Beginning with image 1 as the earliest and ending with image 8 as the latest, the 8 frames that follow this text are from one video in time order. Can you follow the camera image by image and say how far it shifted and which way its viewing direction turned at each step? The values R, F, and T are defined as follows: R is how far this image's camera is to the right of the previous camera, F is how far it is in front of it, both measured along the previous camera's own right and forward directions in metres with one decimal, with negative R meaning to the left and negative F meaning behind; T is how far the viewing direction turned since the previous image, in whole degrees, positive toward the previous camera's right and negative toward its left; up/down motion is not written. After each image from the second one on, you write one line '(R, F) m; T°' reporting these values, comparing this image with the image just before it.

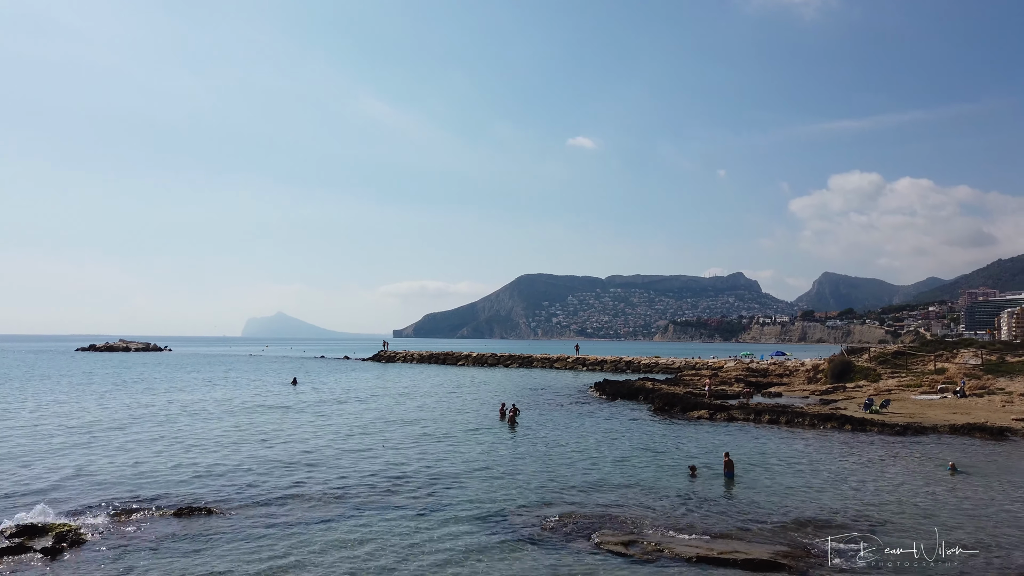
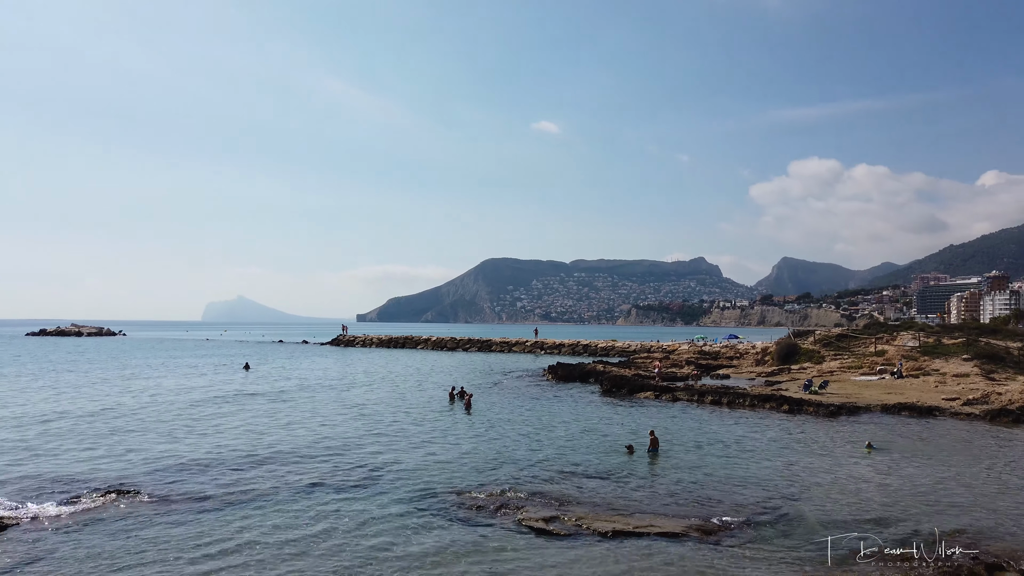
(+0.9, -0.2) m; +2°
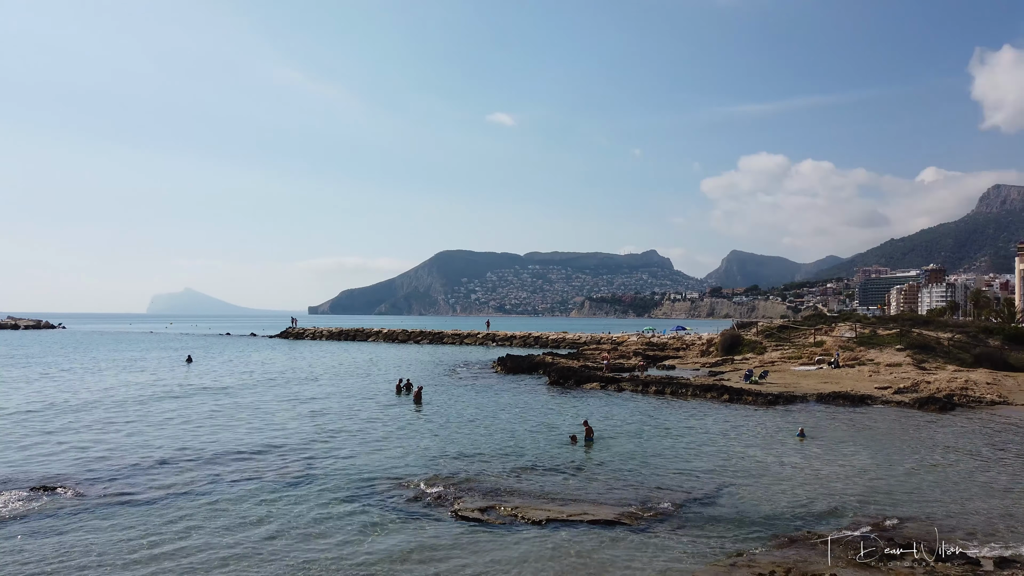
(+0.4, -0.1) m; +3°
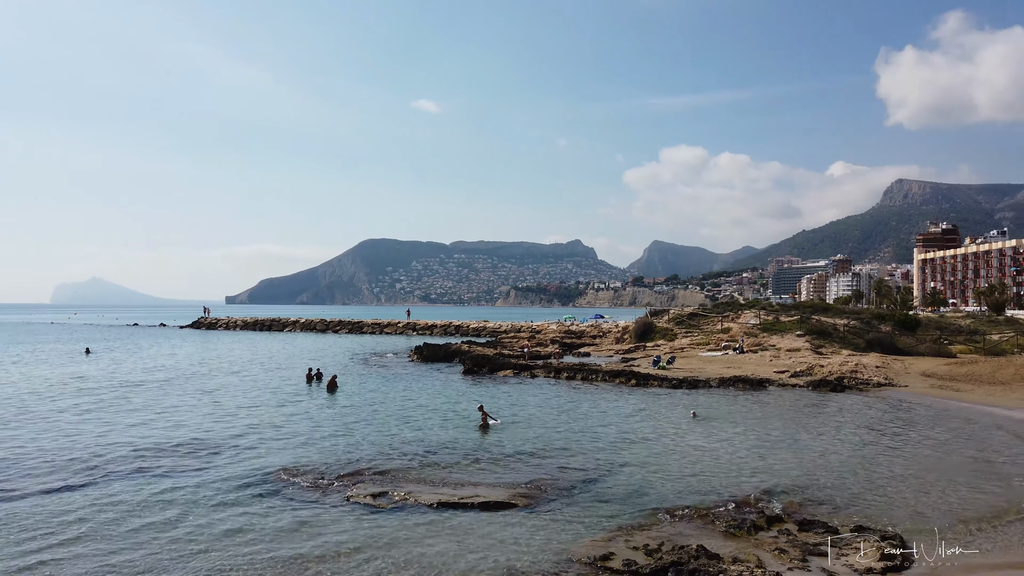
(+0.7, -0.1) m; +5°
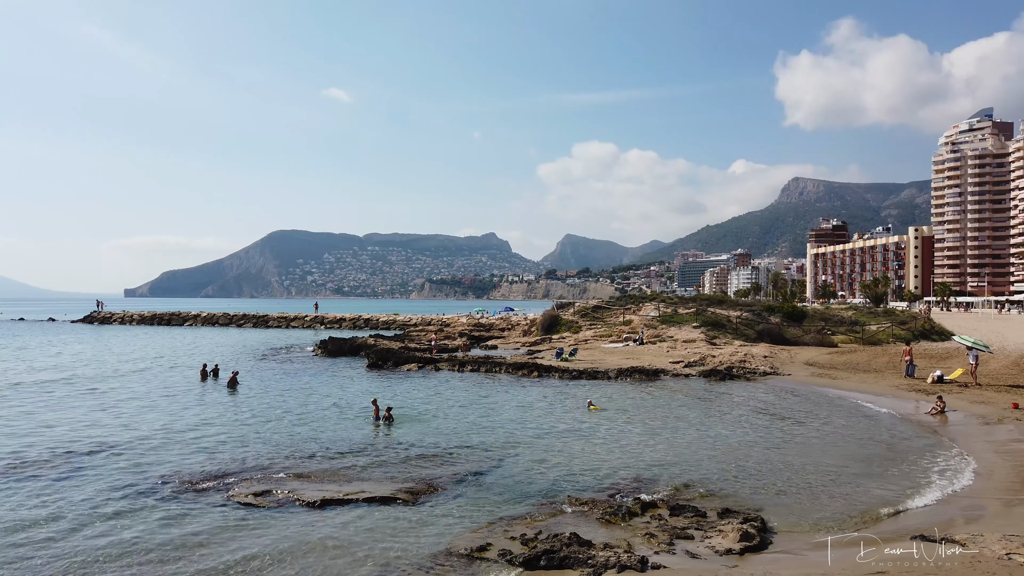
(+0.6, -0.2) m; +6°
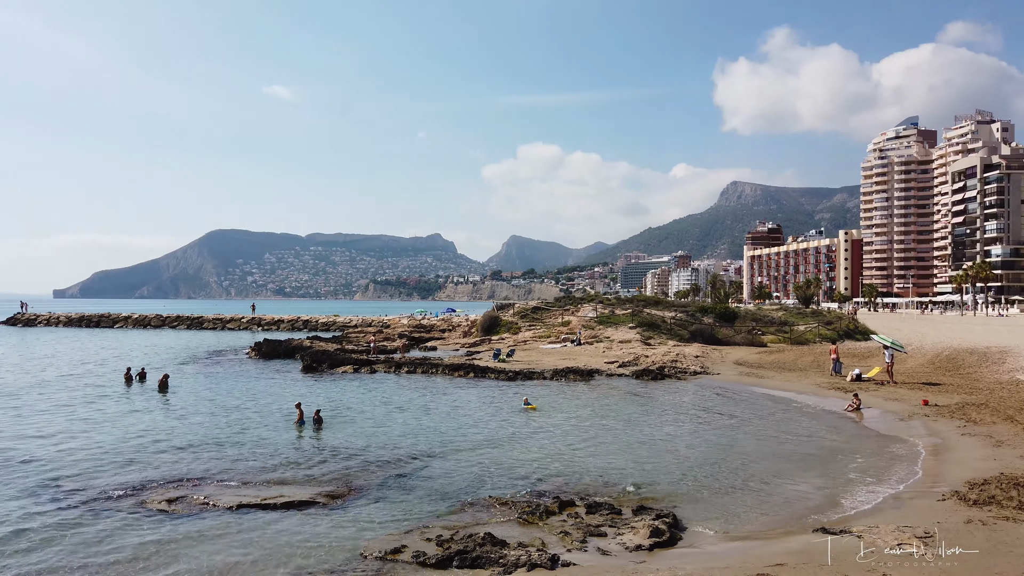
(+0.5, -0.1) m; +4°
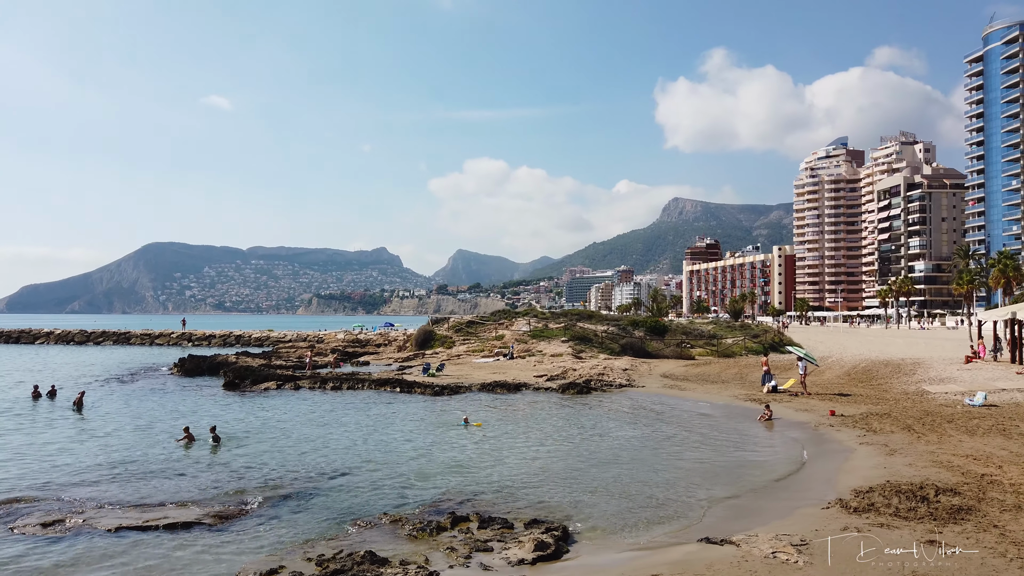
(+1.0, +0.1) m; +4°
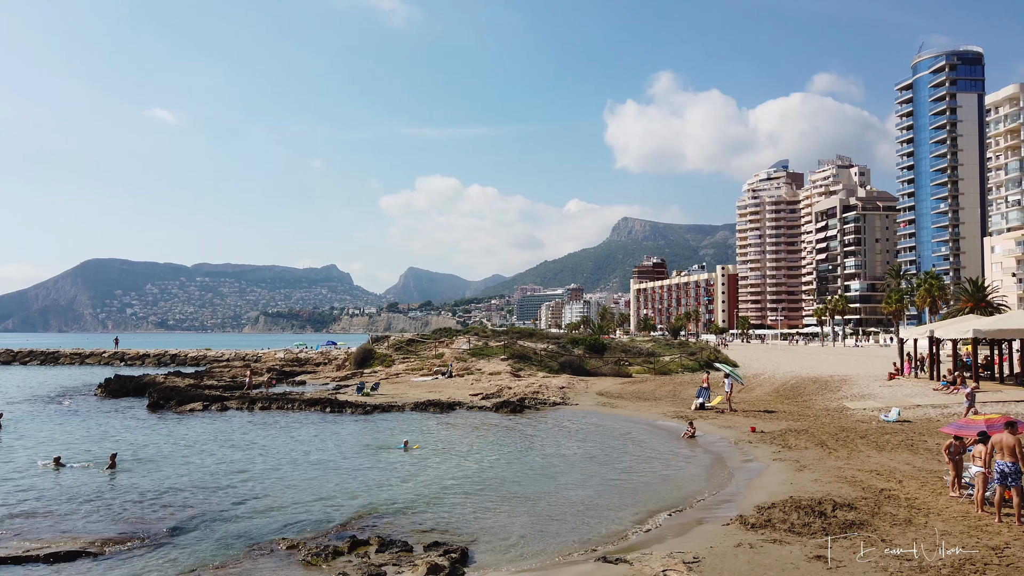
(+0.9, +0.1) m; +3°
